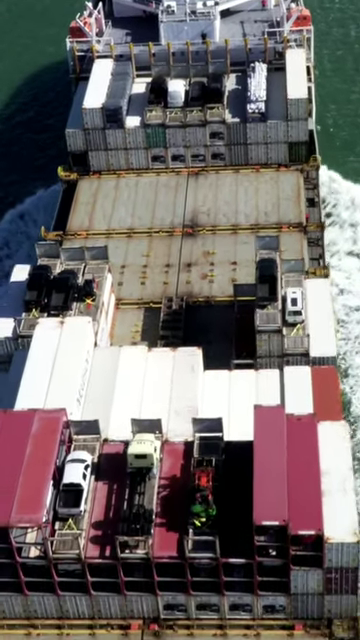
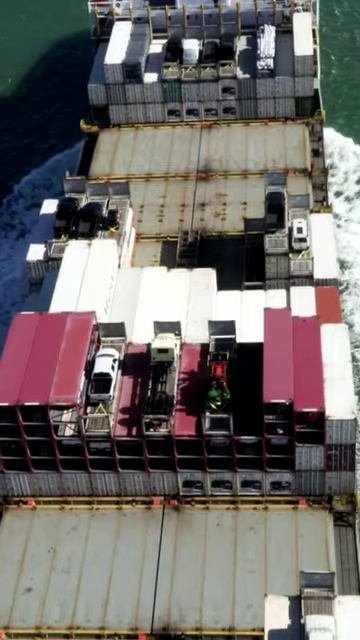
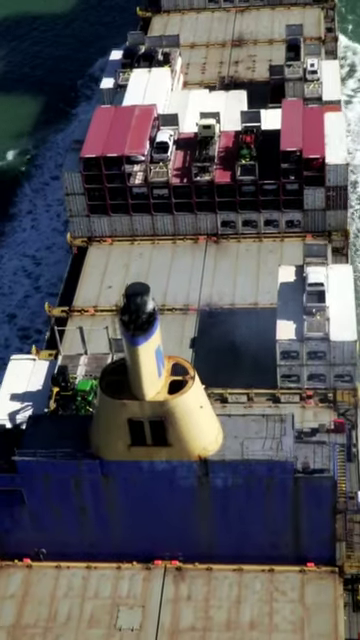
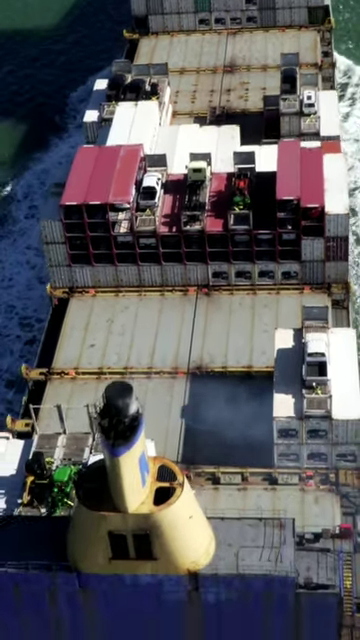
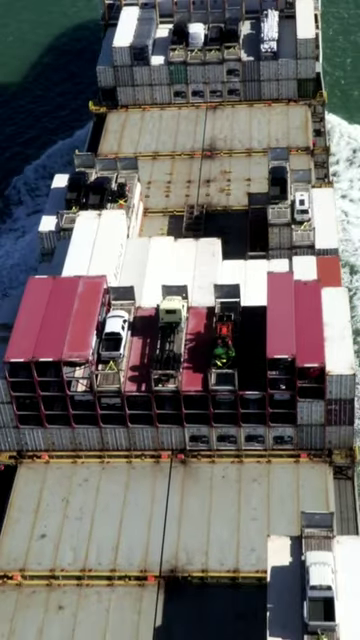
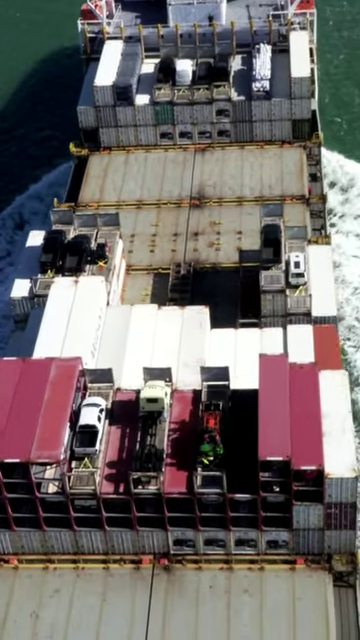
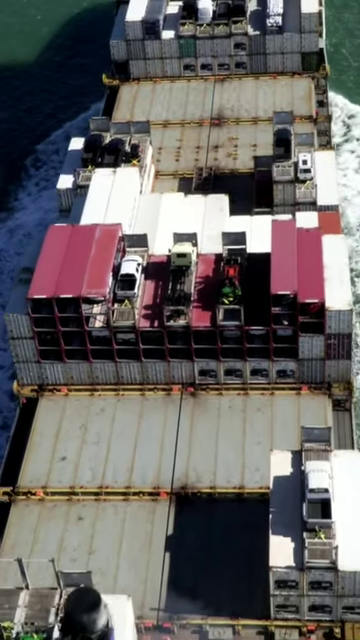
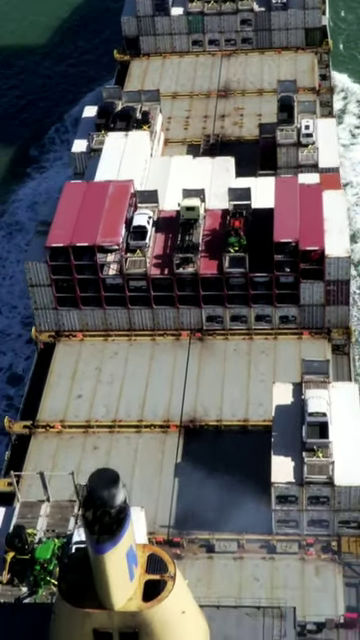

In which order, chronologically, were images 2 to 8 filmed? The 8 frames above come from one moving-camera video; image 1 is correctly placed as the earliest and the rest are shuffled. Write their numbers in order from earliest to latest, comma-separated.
6, 2, 5, 7, 8, 4, 3
